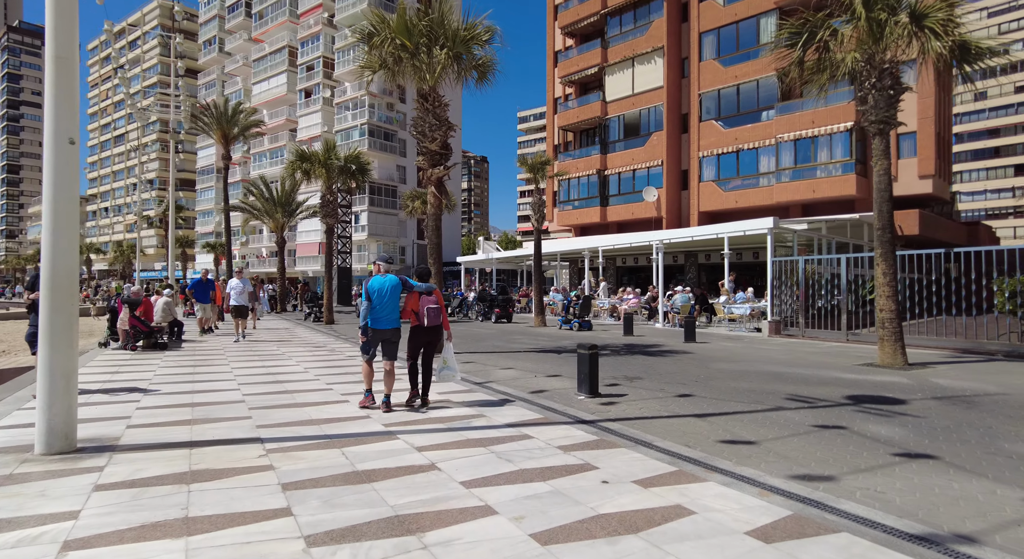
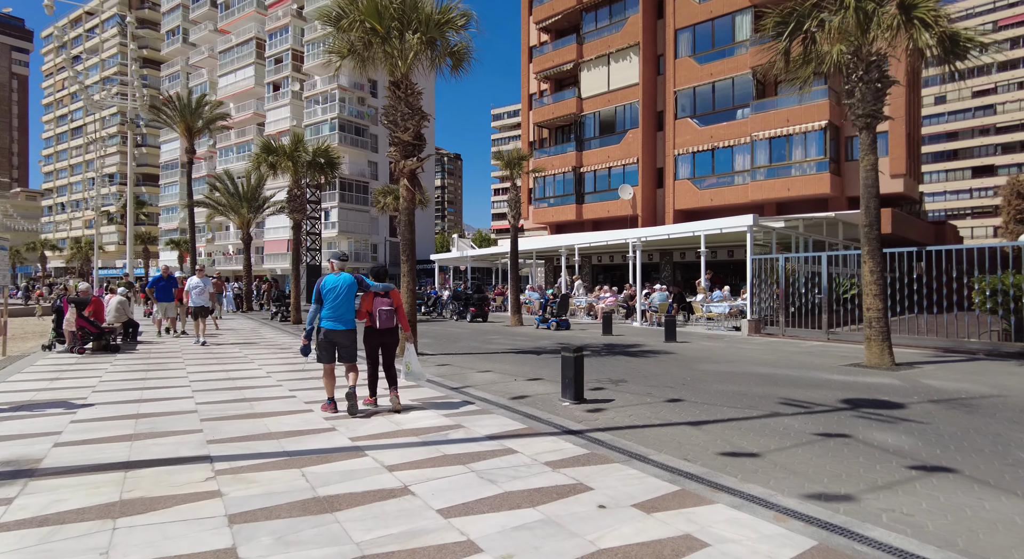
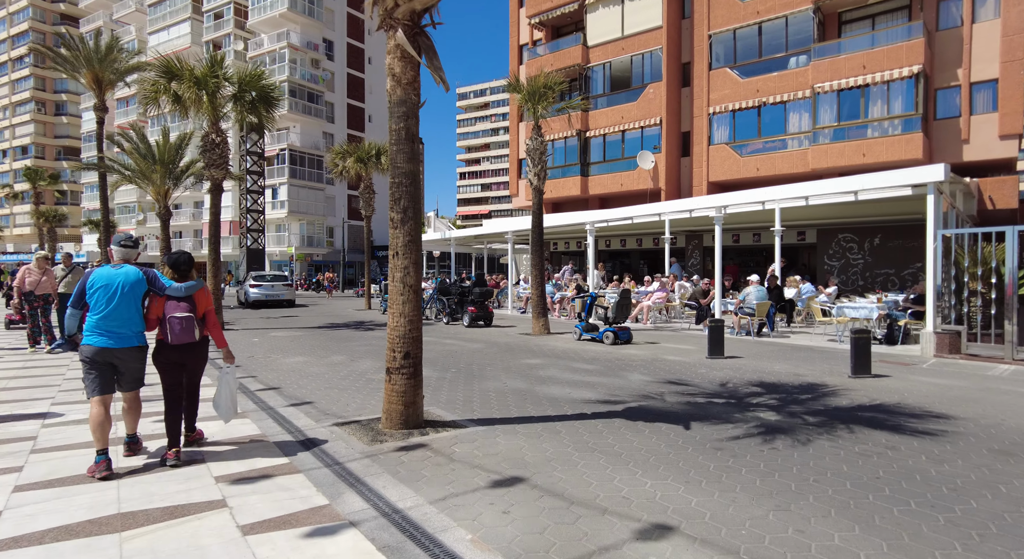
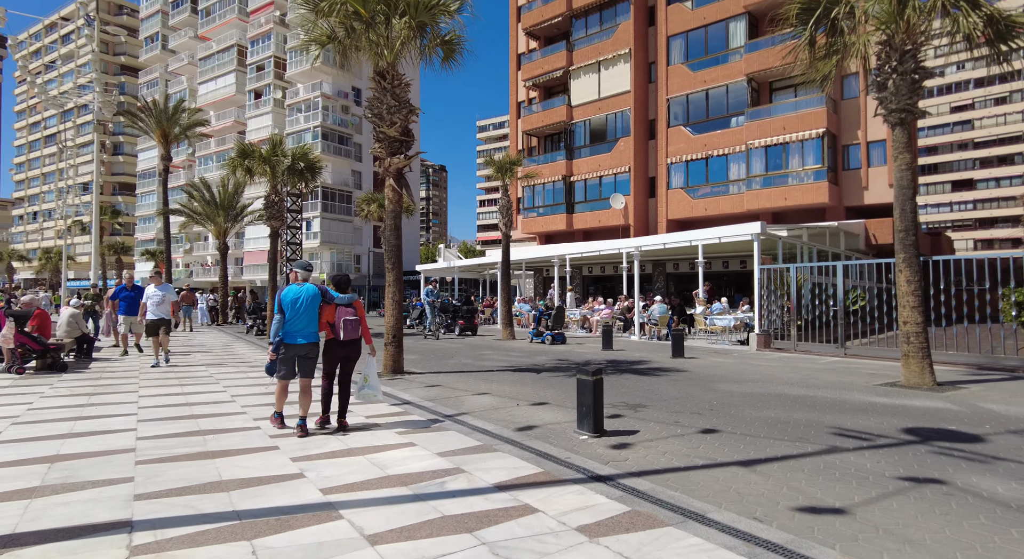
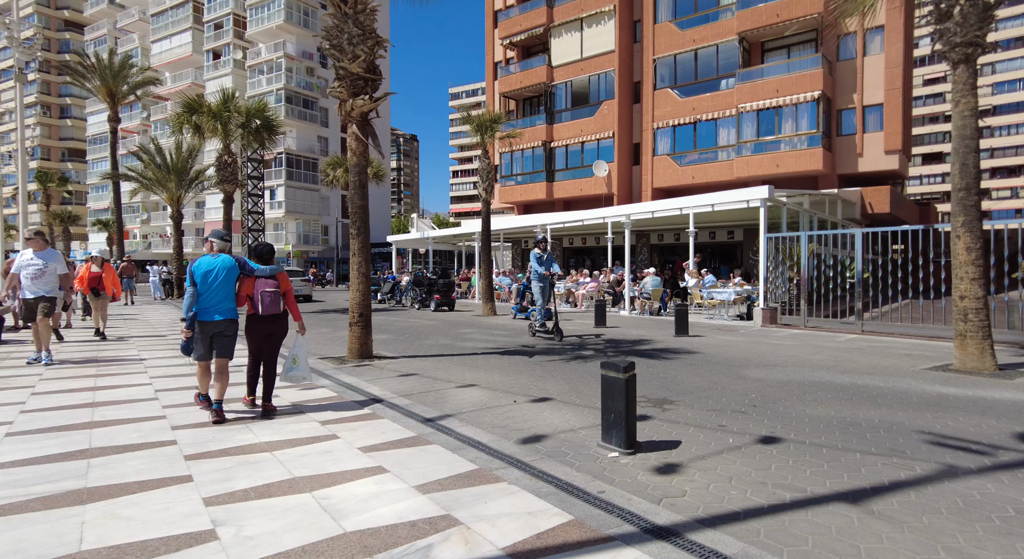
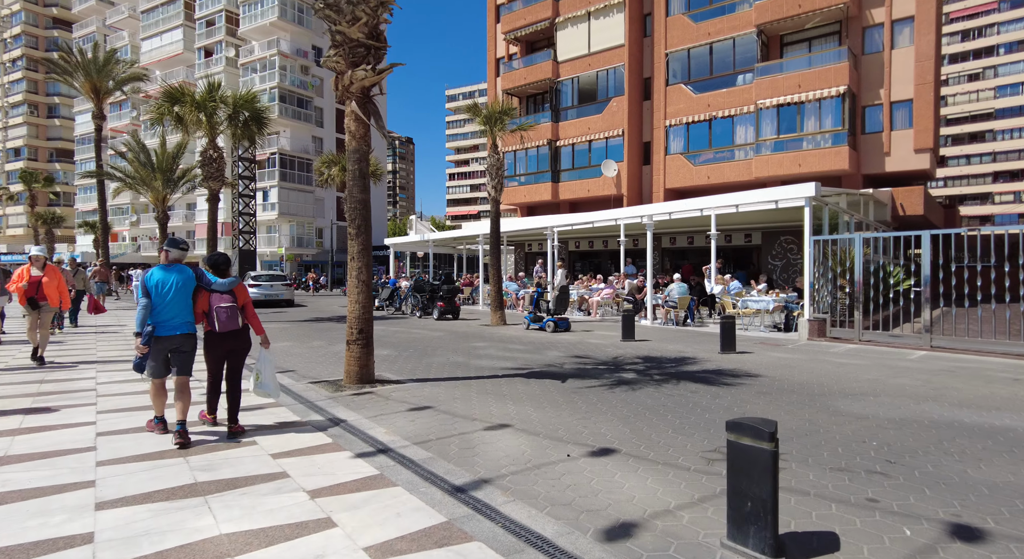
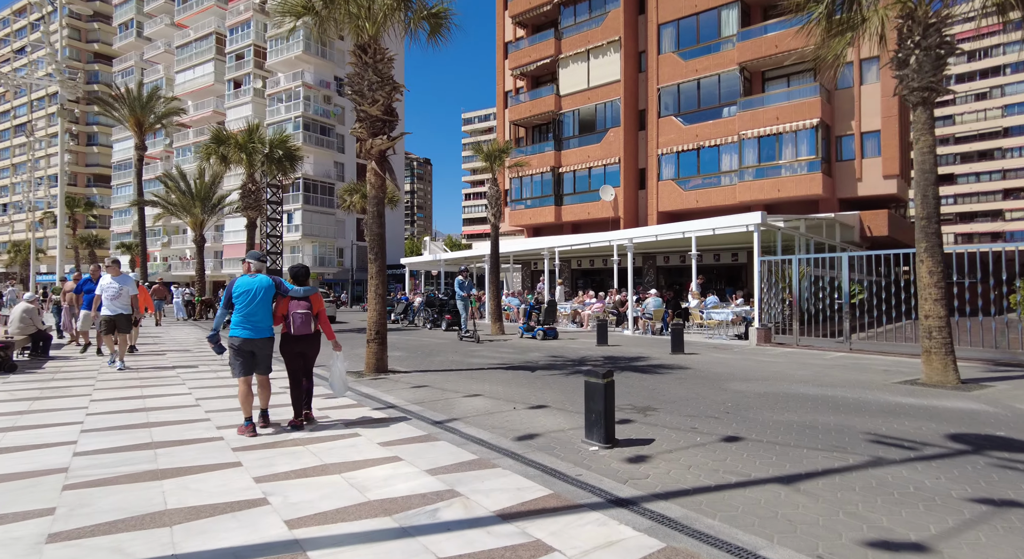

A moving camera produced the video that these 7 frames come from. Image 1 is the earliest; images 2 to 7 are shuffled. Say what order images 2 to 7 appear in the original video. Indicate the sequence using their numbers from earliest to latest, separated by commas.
2, 4, 7, 5, 6, 3
